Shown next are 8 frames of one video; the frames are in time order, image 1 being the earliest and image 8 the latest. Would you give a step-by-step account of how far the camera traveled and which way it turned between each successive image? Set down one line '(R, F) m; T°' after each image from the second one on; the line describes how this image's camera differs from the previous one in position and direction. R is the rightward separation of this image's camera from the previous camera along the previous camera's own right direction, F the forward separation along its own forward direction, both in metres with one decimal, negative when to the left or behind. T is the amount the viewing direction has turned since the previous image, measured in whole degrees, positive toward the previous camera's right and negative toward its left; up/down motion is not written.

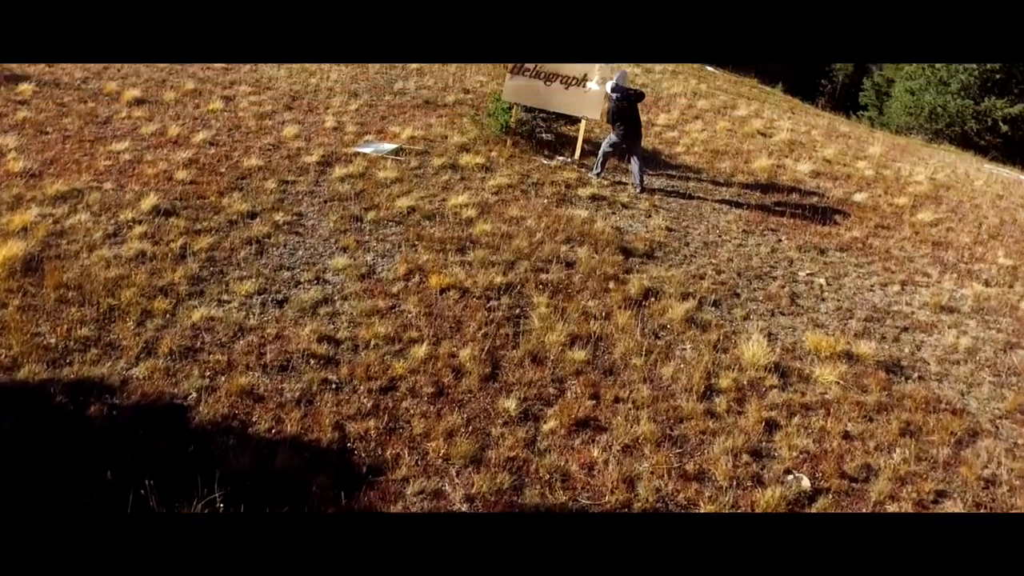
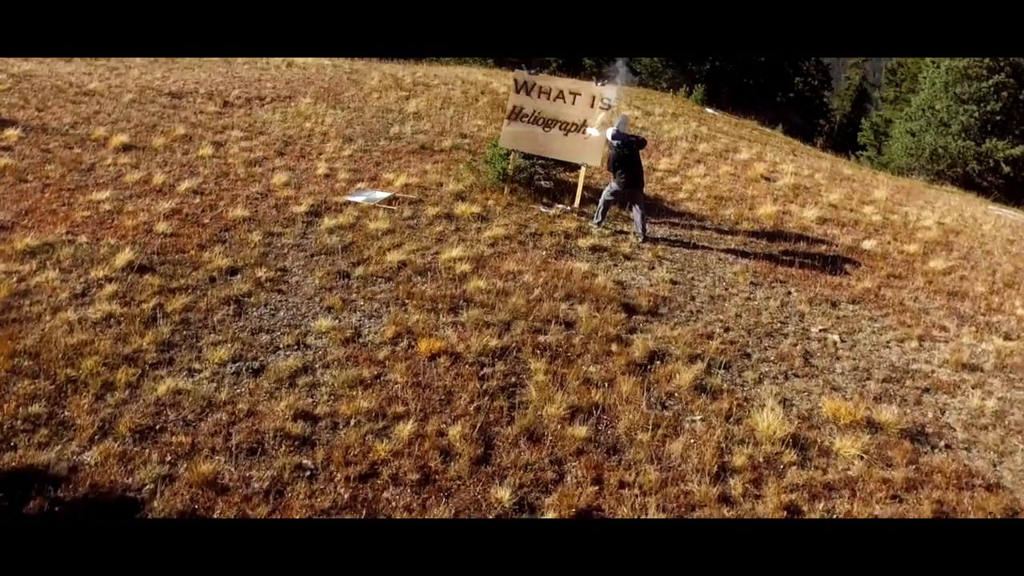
(0.0, +0.4) m; 0°
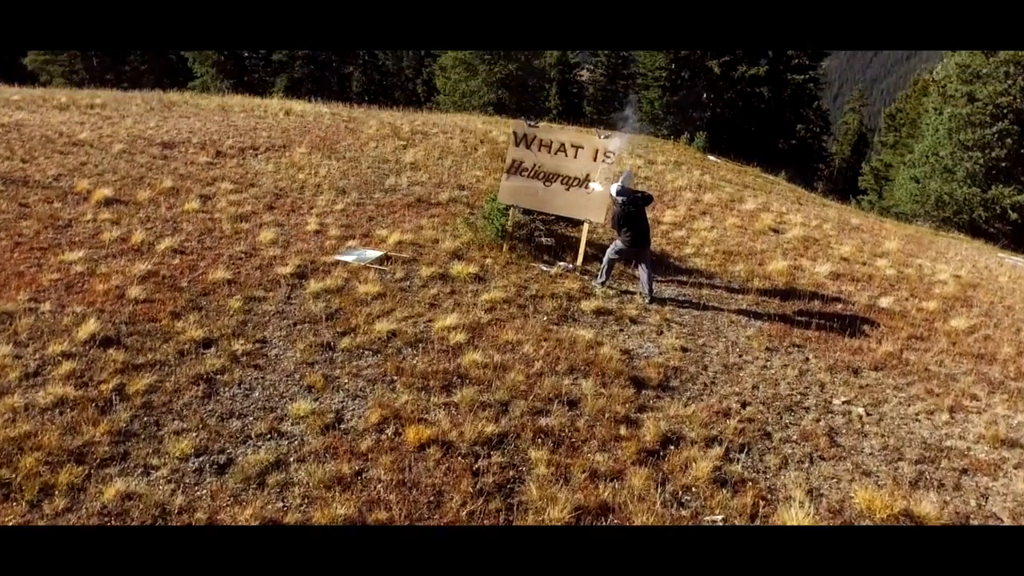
(0.0, +0.5) m; 0°
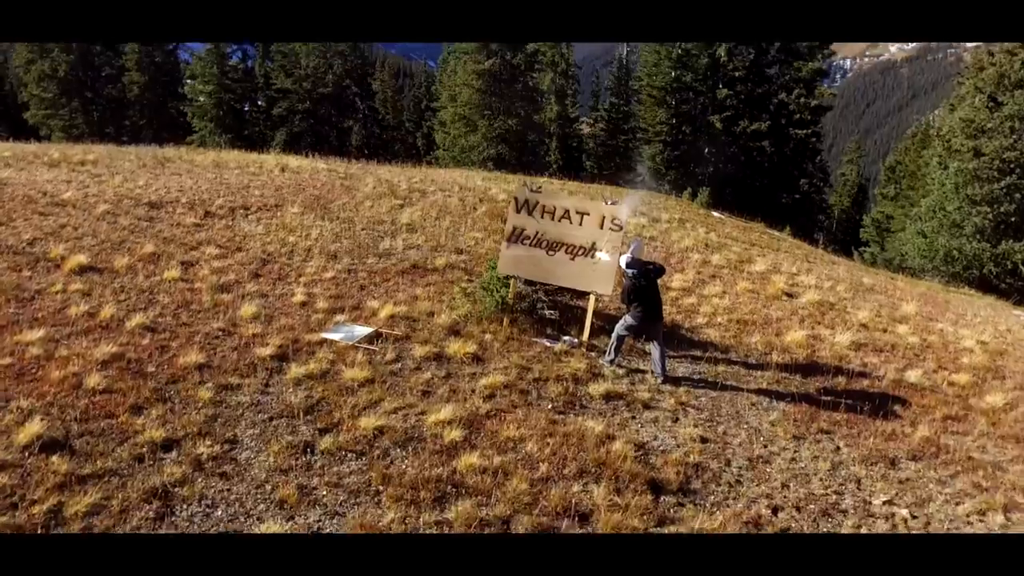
(0.0, +0.7) m; 0°
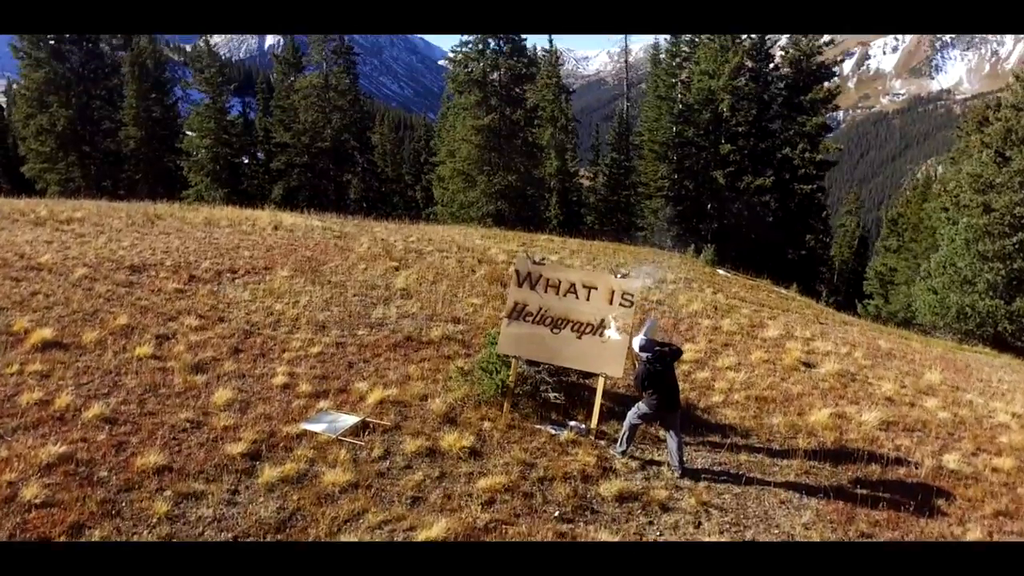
(0.0, +0.7) m; 0°
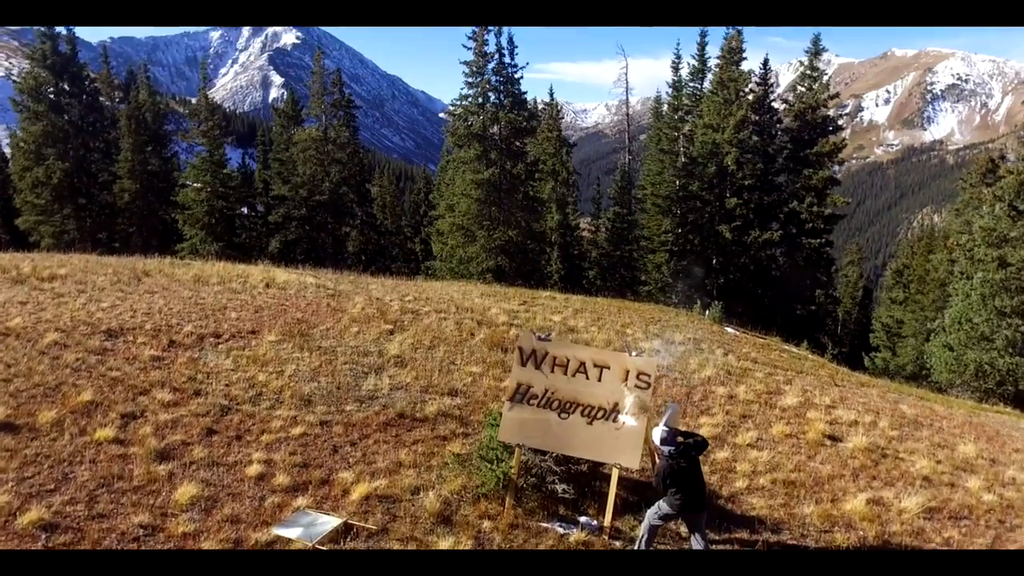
(0.0, +0.8) m; 0°
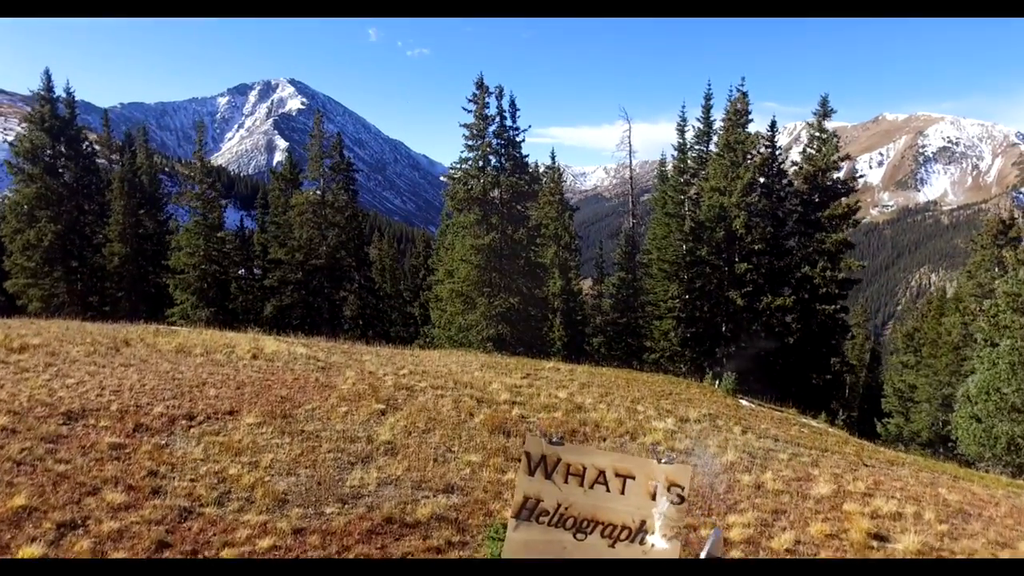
(0.0, +1.1) m; 0°
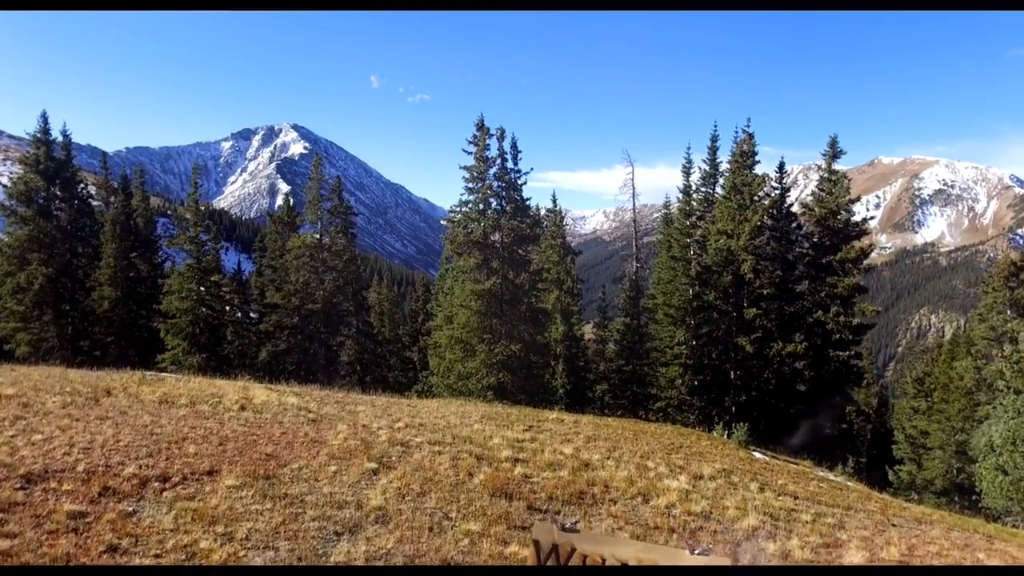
(0.0, +0.8) m; 0°
